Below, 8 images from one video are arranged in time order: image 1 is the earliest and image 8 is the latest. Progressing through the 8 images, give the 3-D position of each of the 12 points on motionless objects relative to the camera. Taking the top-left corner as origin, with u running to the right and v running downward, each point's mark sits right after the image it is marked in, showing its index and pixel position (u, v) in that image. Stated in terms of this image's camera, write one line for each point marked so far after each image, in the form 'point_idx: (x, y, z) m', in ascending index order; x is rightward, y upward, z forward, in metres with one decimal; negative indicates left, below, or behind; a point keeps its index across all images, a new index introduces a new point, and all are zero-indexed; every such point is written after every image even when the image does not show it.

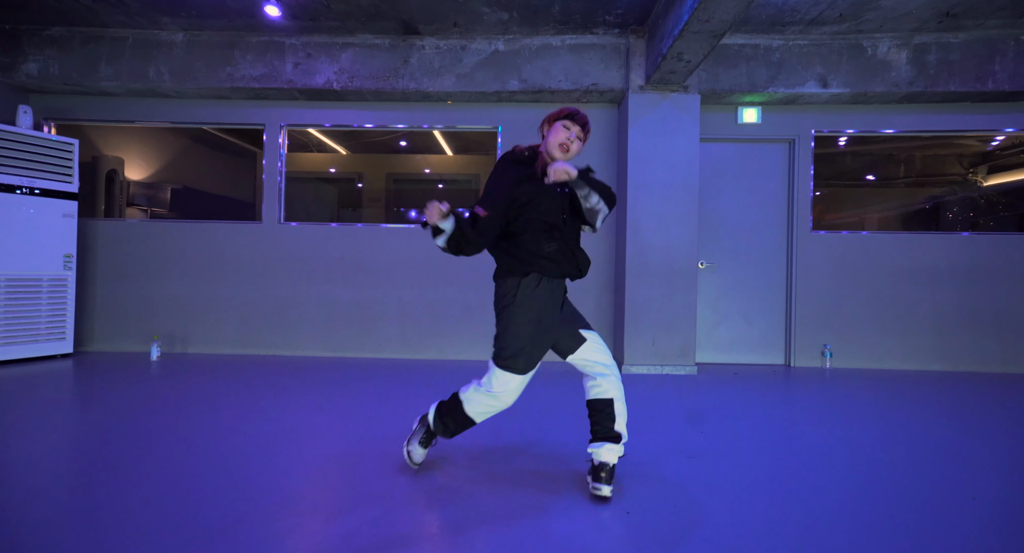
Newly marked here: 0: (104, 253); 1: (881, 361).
0: (-3.5, +0.2, +4.6) m
1: (+3.1, -0.7, +4.5) m
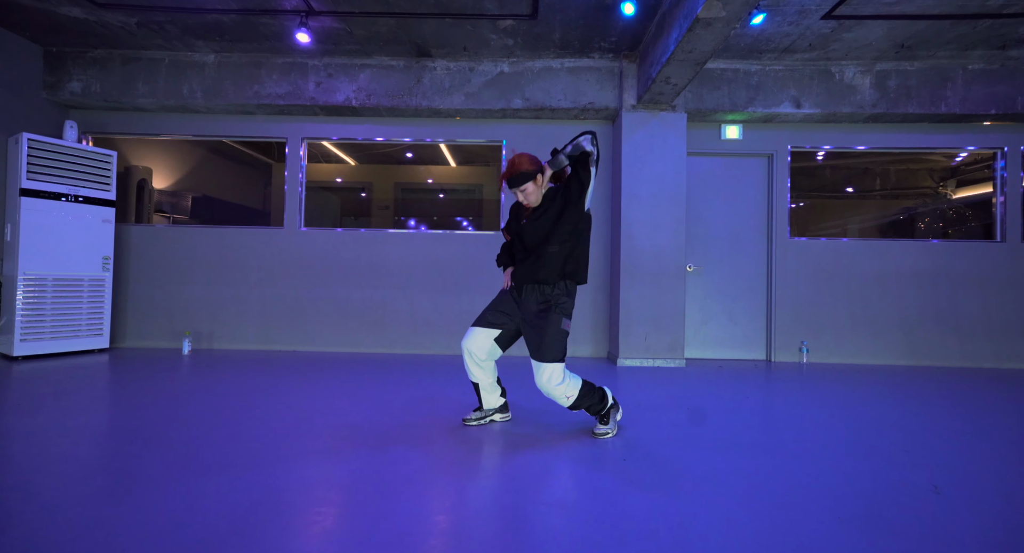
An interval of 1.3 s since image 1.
0: (-3.5, +0.2, +5.0) m
1: (+3.1, -0.7, +4.9) m
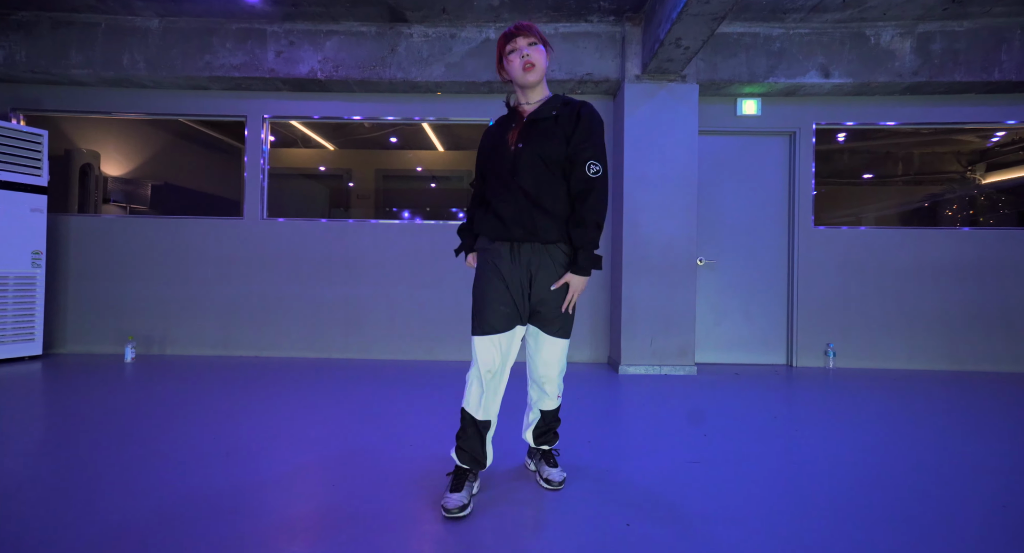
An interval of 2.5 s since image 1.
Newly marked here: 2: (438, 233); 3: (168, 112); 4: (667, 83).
0: (-3.6, +0.2, +4.4) m
1: (+3.1, -0.7, +4.4) m
2: (-0.6, +0.4, +4.4) m
3: (-2.9, +1.4, +4.4) m
4: (+1.2, +1.5, +4.0) m
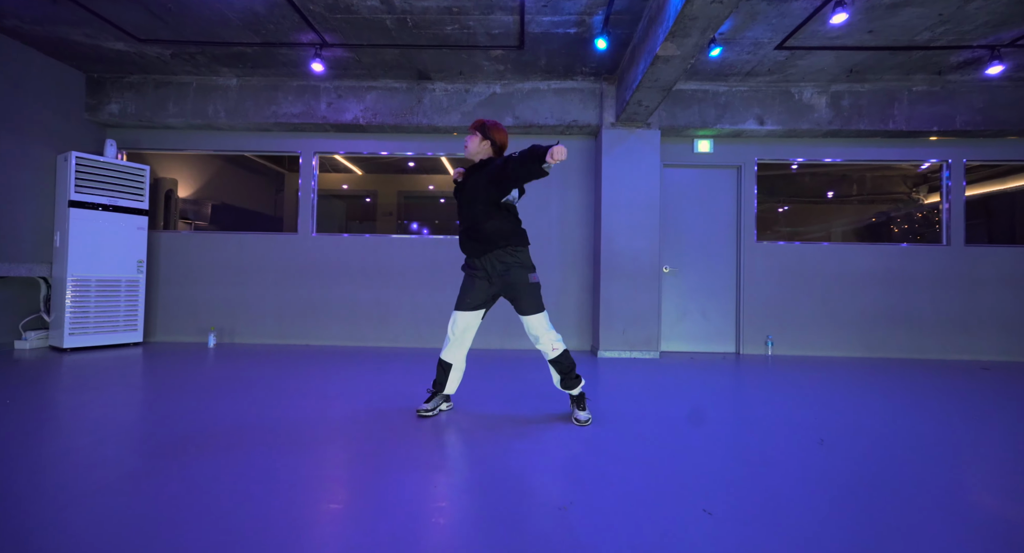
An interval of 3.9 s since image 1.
0: (-3.6, +0.2, +5.5) m
1: (+3.1, -0.7, +5.4) m
2: (-0.6, +0.3, +5.5) m
3: (-2.9, +1.3, +5.5) m
4: (+1.2, +1.4, +5.1) m
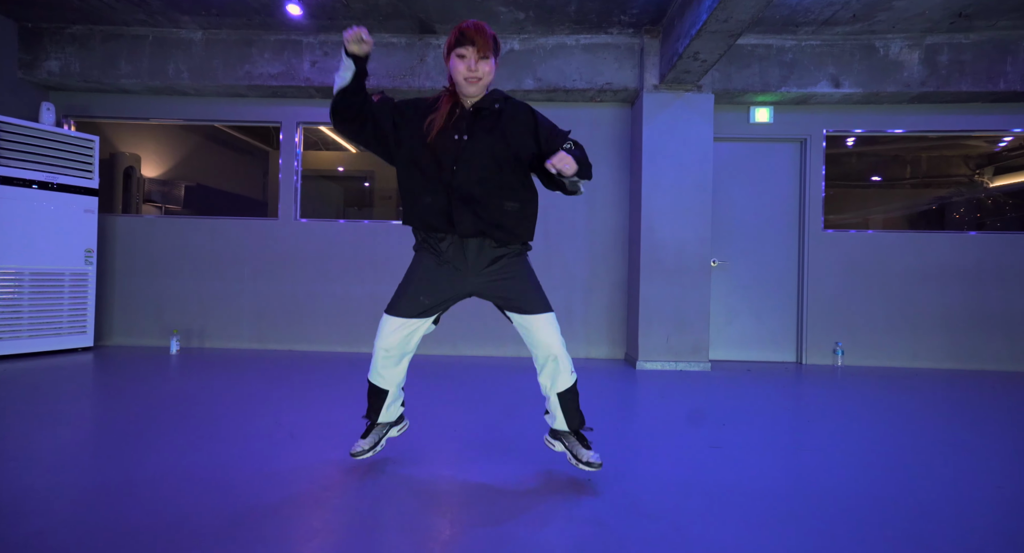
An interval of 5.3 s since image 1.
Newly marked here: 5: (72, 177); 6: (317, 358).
0: (-3.4, +0.2, +4.7) m
1: (+3.2, -0.7, +4.5) m
2: (-0.4, +0.4, +4.7) m
3: (-2.7, +1.4, +4.7) m
4: (+1.4, +1.5, +4.2) m
5: (-3.4, +0.8, +4.1) m
6: (-1.6, -0.7, +4.5) m
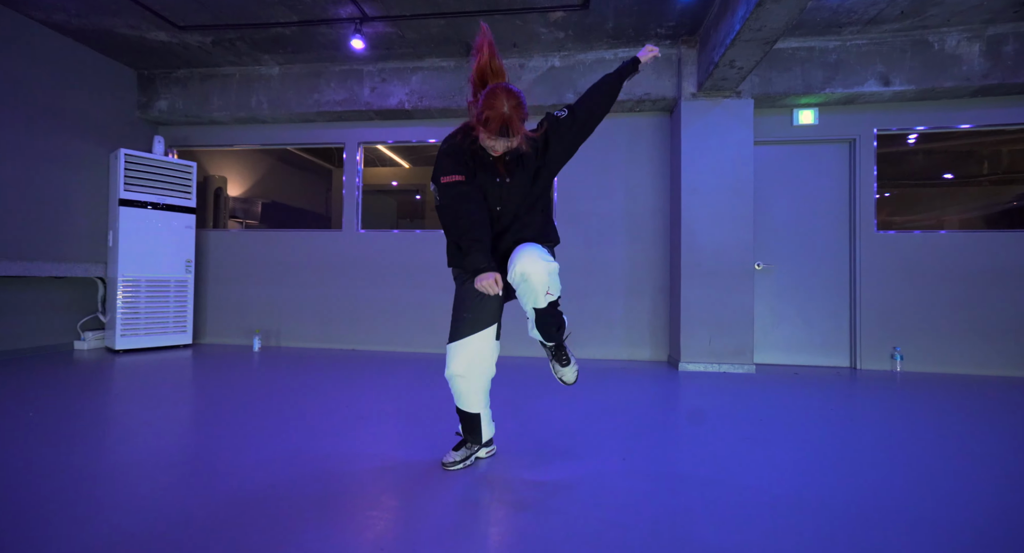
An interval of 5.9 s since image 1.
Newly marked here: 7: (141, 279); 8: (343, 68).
0: (-3.0, +0.2, +5.3) m
1: (+3.6, -0.7, +4.3) m
2: (0.0, +0.3, +4.9) m
3: (-2.3, +1.3, +5.3) m
4: (+1.7, +1.4, +4.3) m
5: (-3.1, +0.7, +4.8) m
6: (-1.2, -0.7, +4.9) m
7: (-3.2, 0.0, +4.7) m
8: (-1.5, +1.9, +4.8) m
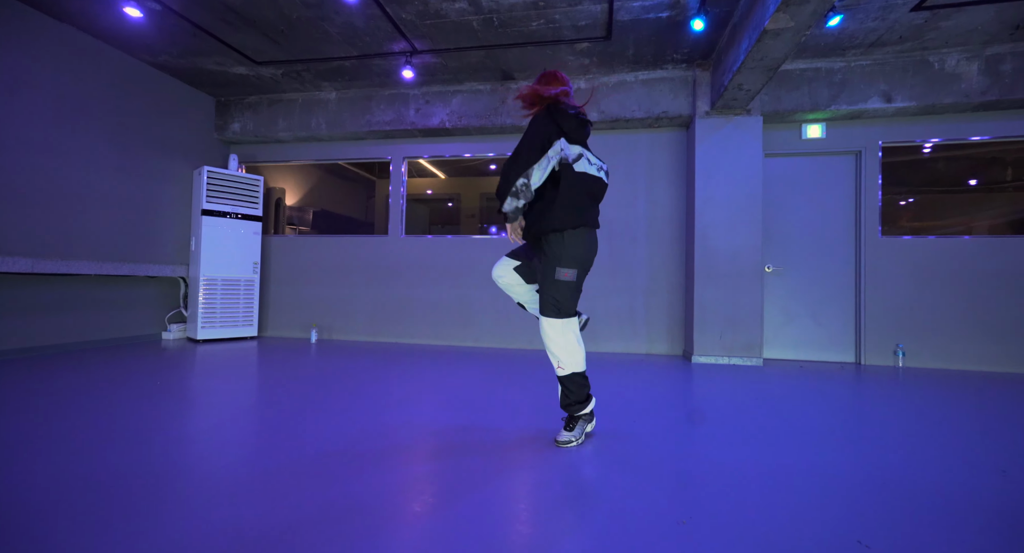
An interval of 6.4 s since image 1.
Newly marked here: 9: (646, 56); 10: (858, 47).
0: (-2.7, +0.2, +6.0) m
1: (+3.9, -0.7, +4.6) m
2: (+0.3, +0.3, +5.4) m
3: (-2.0, +1.3, +5.9) m
4: (+2.0, +1.4, +4.7) m
5: (-2.8, +0.7, +5.5) m
6: (-0.9, -0.7, +5.4) m
7: (-3.0, 0.0, +5.3) m
8: (-1.2, +1.9, +5.4) m
9: (+1.2, +1.9, +4.6) m
10: (+2.8, +1.9, +4.3) m
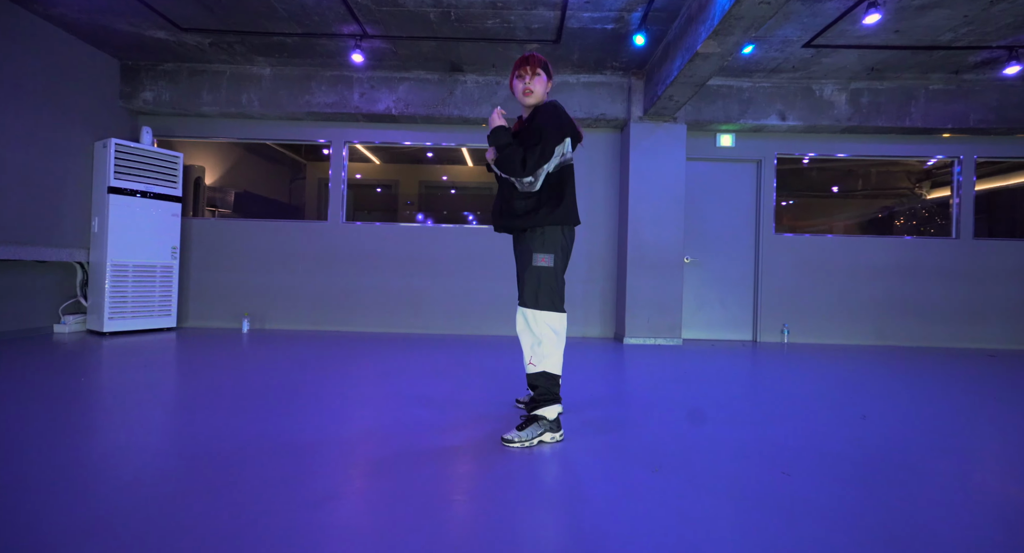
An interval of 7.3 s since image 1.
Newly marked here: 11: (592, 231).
0: (-3.3, +0.3, +5.6) m
1: (+3.3, -0.7, +5.6) m
2: (-0.3, +0.4, +5.6) m
3: (-2.6, +1.5, +5.6) m
4: (+1.5, +1.5, +5.3) m
5: (-3.3, +0.8, +5.0) m
6: (-1.5, -0.6, +5.4) m
7: (-3.5, +0.1, +4.8) m
8: (-1.8, +2.0, +5.2) m
9: (+0.7, +2.0, +5.0) m
10: (+2.4, +1.9, +5.0) m
11: (+0.8, +0.5, +5.6) m
